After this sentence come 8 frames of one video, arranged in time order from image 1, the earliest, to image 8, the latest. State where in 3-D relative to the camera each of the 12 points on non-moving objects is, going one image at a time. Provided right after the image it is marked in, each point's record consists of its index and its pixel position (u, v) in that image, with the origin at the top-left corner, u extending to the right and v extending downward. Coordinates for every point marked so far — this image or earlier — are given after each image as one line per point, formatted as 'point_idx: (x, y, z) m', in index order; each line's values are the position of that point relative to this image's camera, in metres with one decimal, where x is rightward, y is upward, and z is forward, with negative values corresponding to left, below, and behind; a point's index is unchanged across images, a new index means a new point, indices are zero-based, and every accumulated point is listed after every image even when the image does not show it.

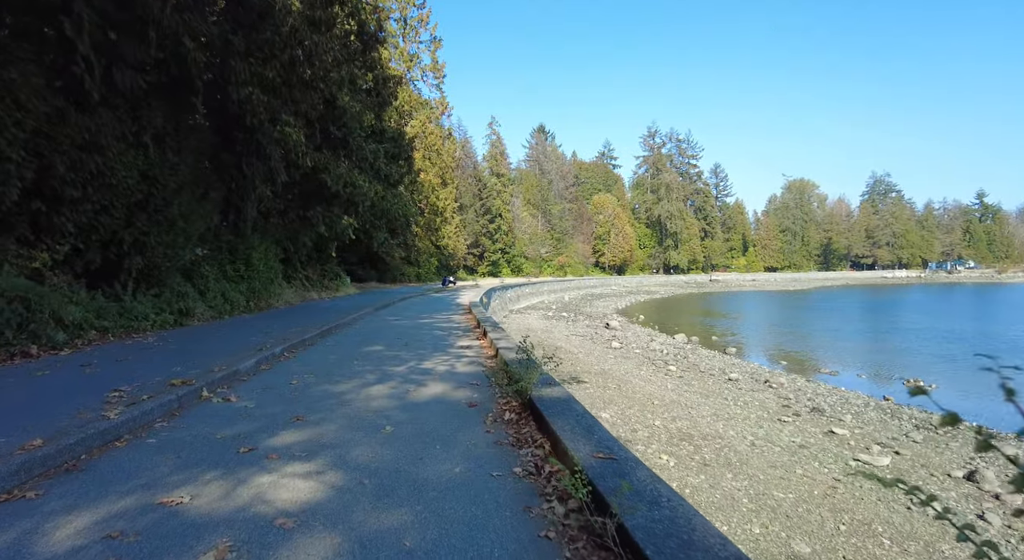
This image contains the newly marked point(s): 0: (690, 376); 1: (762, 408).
0: (+6.3, -3.5, +19.0) m
1: (+6.8, -3.4, +14.6) m
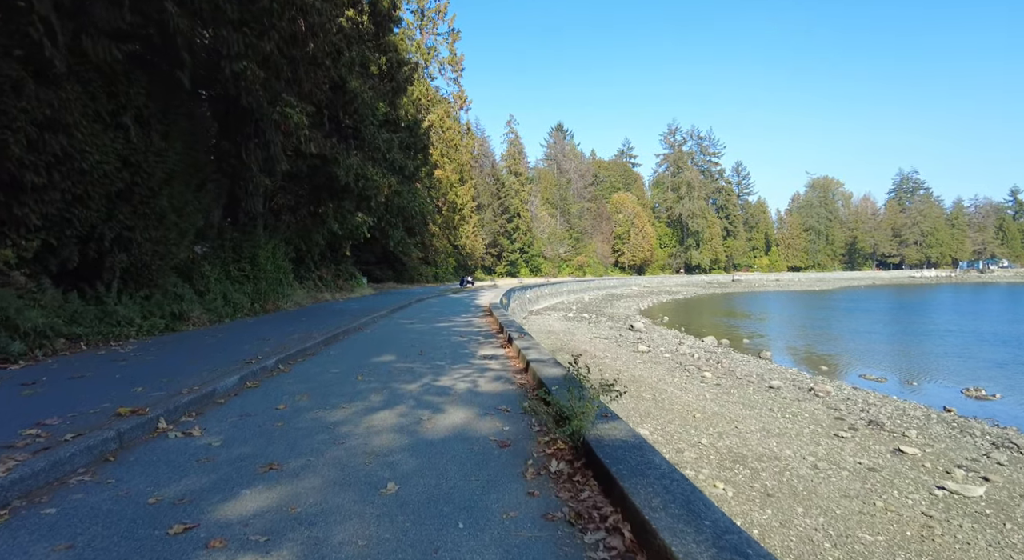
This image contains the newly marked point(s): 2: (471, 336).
0: (+7.0, -3.5, +17.6) m
1: (+7.4, -3.4, +13.2) m
2: (-0.8, -1.1, +10.7) m
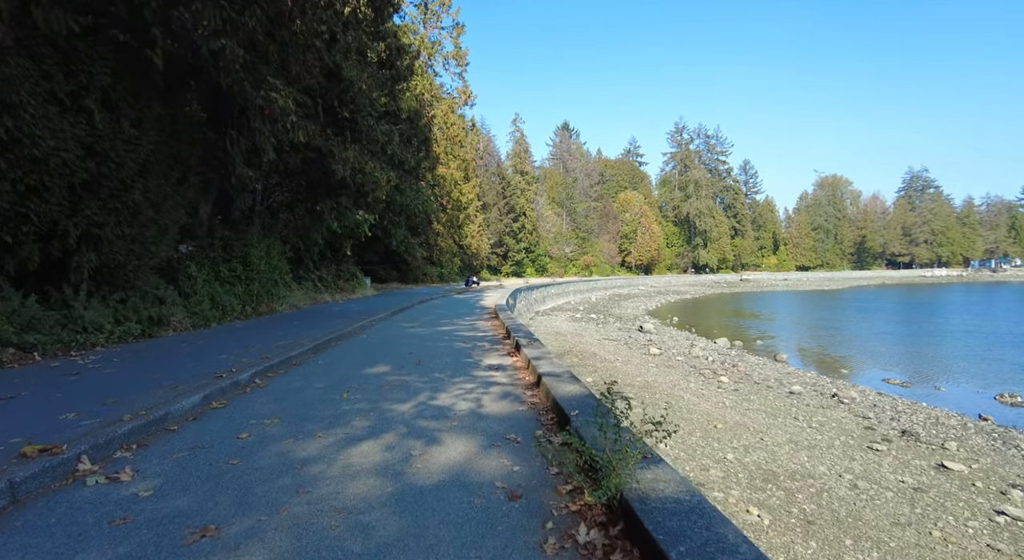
0: (+7.3, -3.5, +16.7) m
1: (+7.6, -3.4, +12.3) m
2: (-0.7, -1.1, +9.8) m
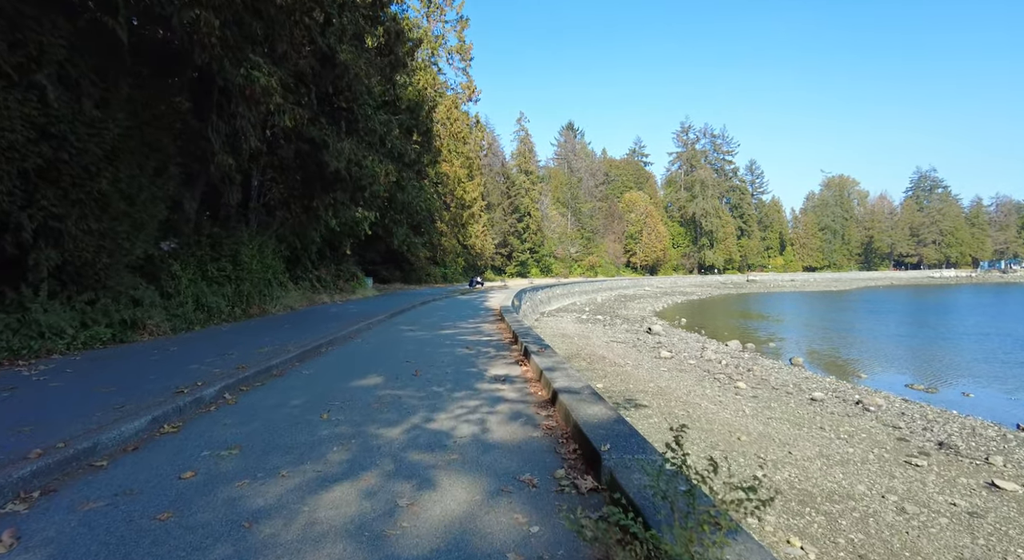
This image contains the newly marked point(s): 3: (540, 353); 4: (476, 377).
0: (+7.4, -3.5, +15.8) m
1: (+7.8, -3.4, +11.4) m
2: (-0.6, -1.1, +9.0) m
3: (+0.4, -1.0, +7.4) m
4: (-0.4, -1.2, +6.4) m
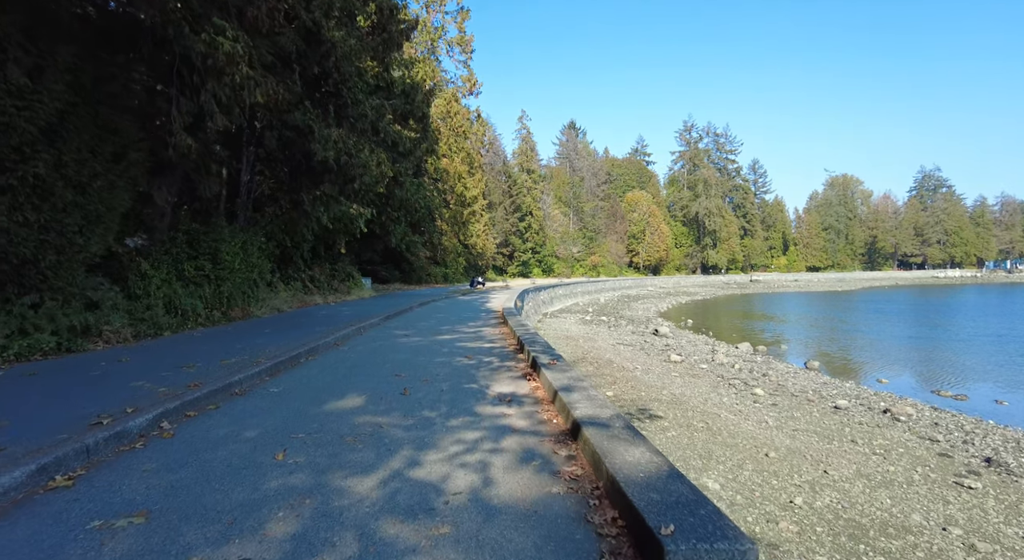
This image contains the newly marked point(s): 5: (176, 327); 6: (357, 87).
0: (+7.5, -3.5, +14.8) m
1: (+7.8, -3.4, +10.4) m
2: (-0.5, -1.1, +8.0) m
3: (+0.5, -1.0, +6.3) m
4: (-0.4, -1.2, +5.4) m
5: (-6.1, -0.9, +9.8) m
6: (-3.4, +4.2, +11.9) m
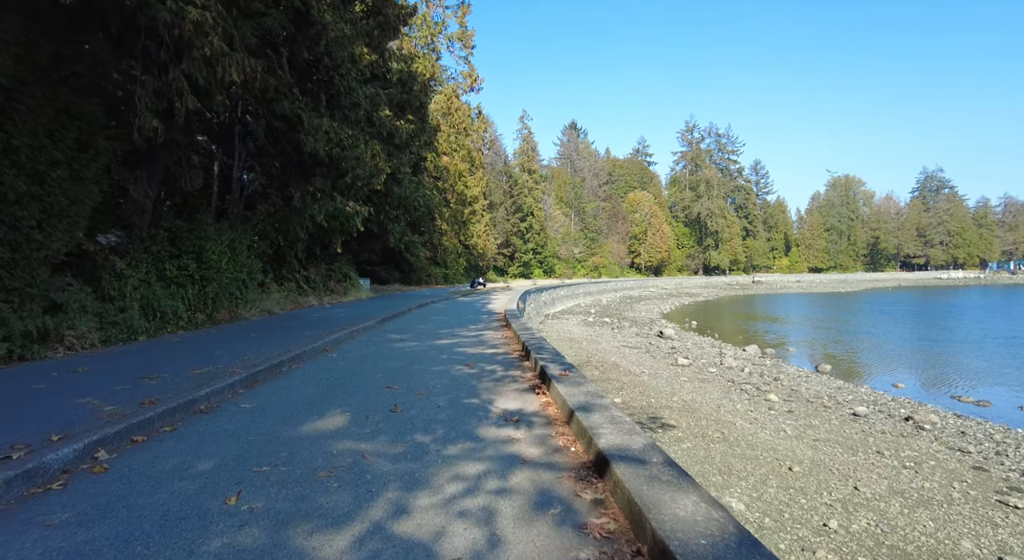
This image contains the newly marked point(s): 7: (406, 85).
0: (+7.6, -3.5, +14.1) m
1: (+7.9, -3.5, +9.7) m
2: (-0.4, -1.2, +7.3) m
3: (+0.5, -1.0, +5.6) m
4: (-0.3, -1.2, +4.7) m
5: (-6.0, -0.9, +9.1) m
6: (-3.3, +4.2, +11.2) m
7: (-3.1, +5.7, +15.6) m
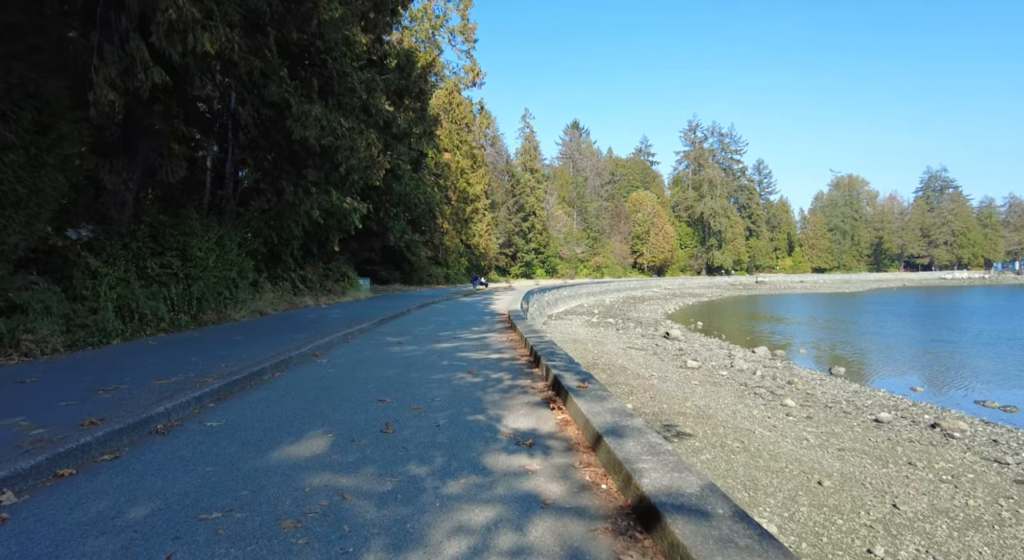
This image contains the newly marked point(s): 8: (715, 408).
0: (+7.7, -3.5, +13.3) m
1: (+8.0, -3.4, +8.9) m
2: (-0.3, -1.1, +6.6) m
3: (+0.6, -1.0, +4.9) m
4: (-0.2, -1.1, +4.0) m
5: (-5.9, -0.8, +8.4) m
6: (-3.2, +4.3, +10.5) m
7: (-3.0, +5.7, +14.9) m
8: (+5.2, -3.2, +13.7) m
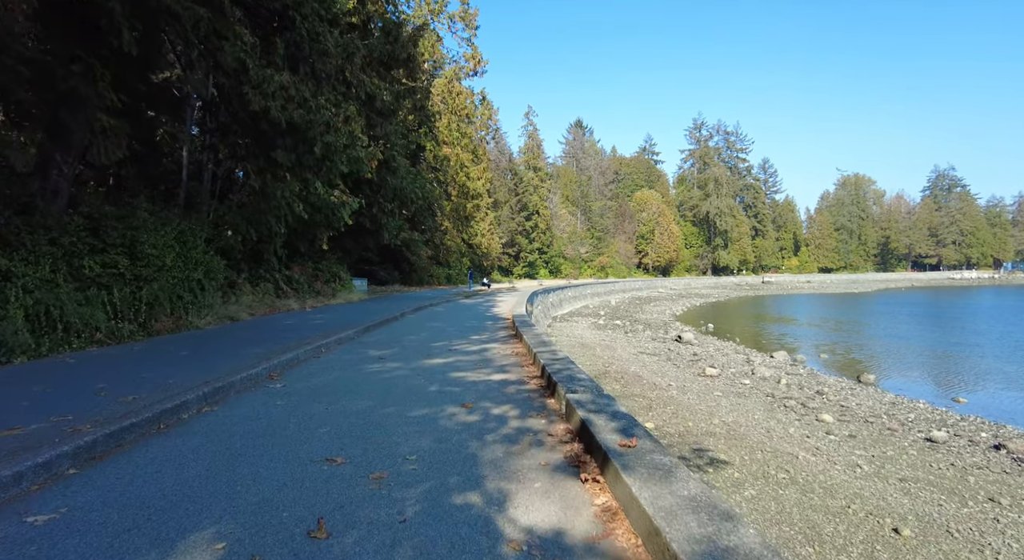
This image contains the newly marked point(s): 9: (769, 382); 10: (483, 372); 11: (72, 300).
0: (+7.8, -3.5, +11.7) m
1: (+8.1, -3.5, +7.3) m
2: (-0.2, -1.2, +5.0) m
3: (+0.7, -1.0, +3.4) m
4: (-0.1, -1.2, +2.5) m
5: (-5.8, -0.9, +6.9) m
6: (-3.1, +4.2, +9.0) m
7: (-2.9, +5.7, +13.4) m
8: (+5.3, -3.3, +12.1) m
9: (+8.9, -3.5, +18.6) m
10: (-0.4, -1.1, +6.9) m
11: (-6.2, -0.2, +7.6) m
